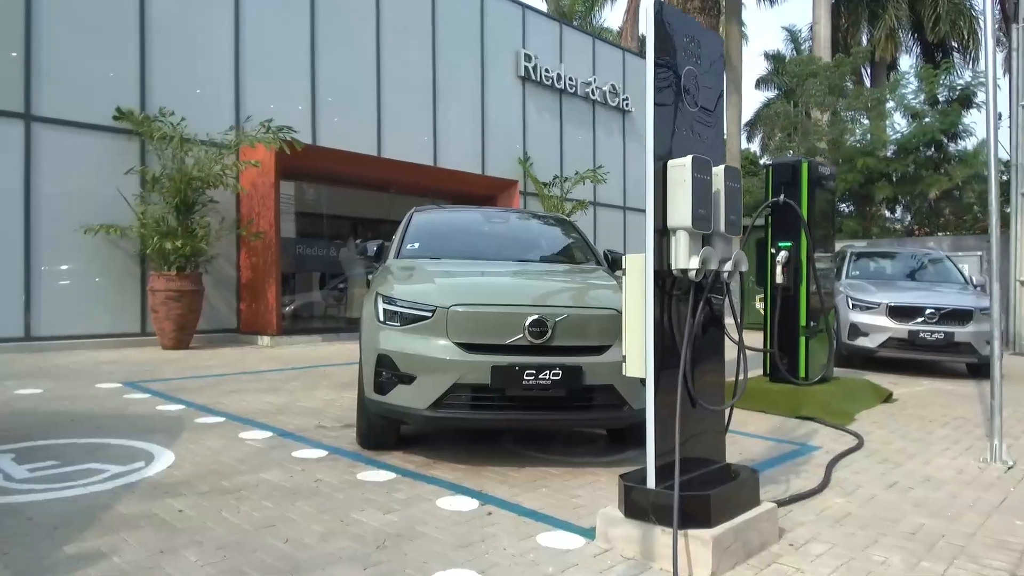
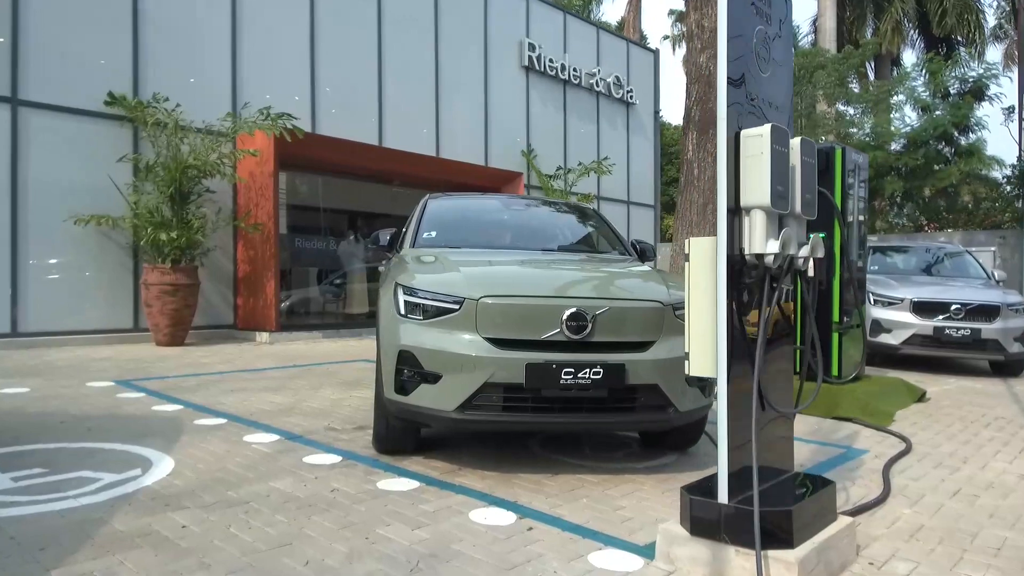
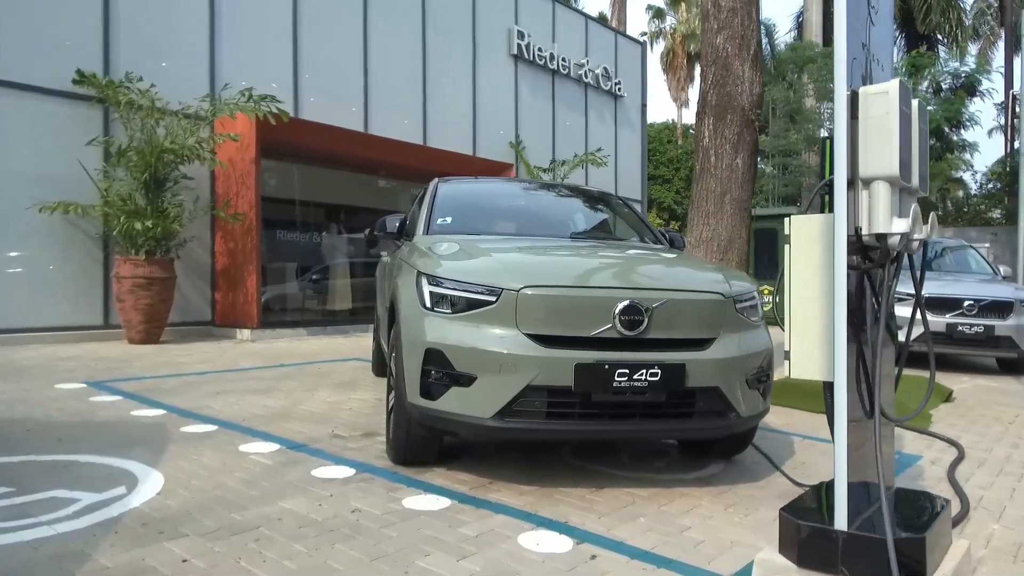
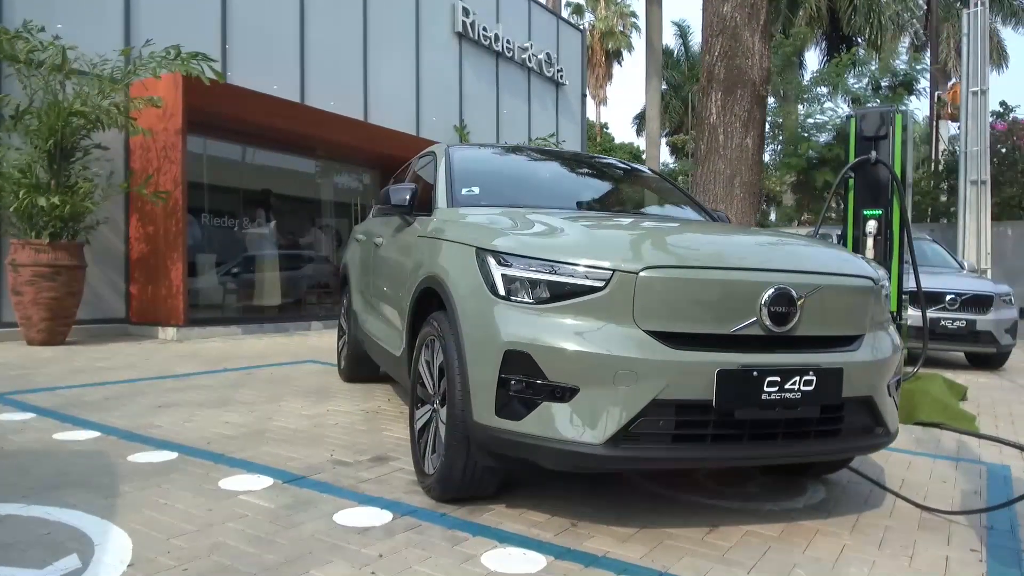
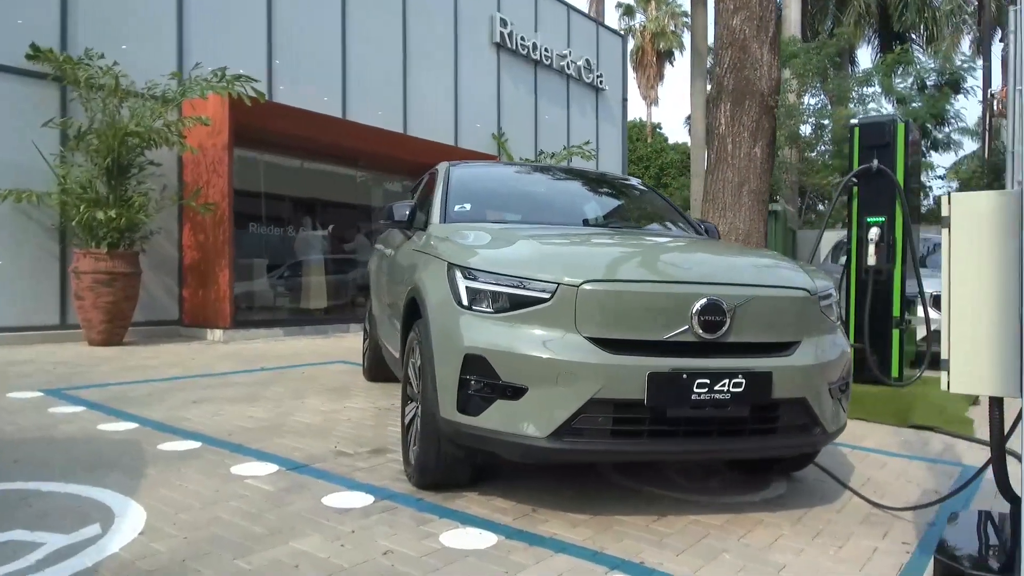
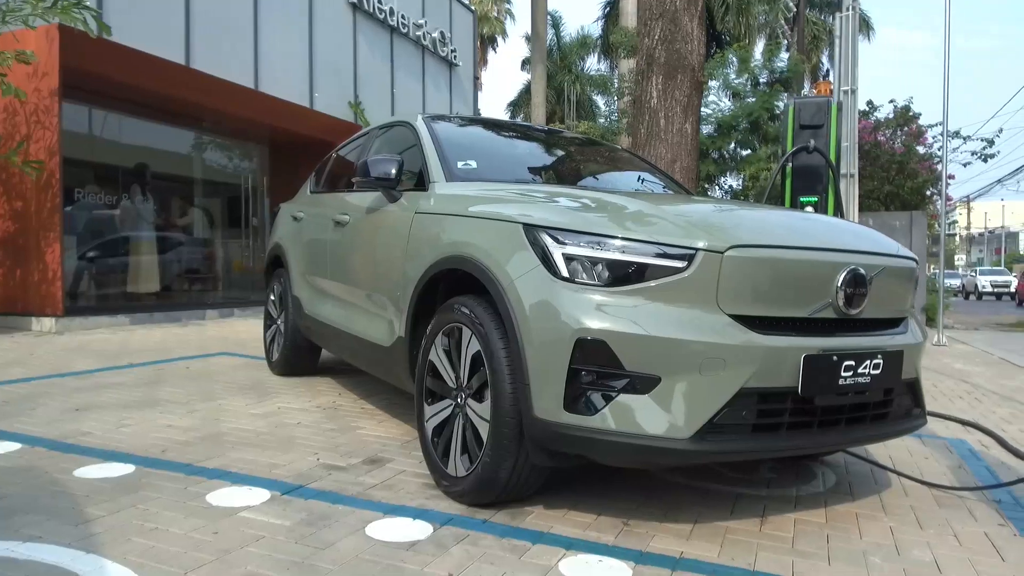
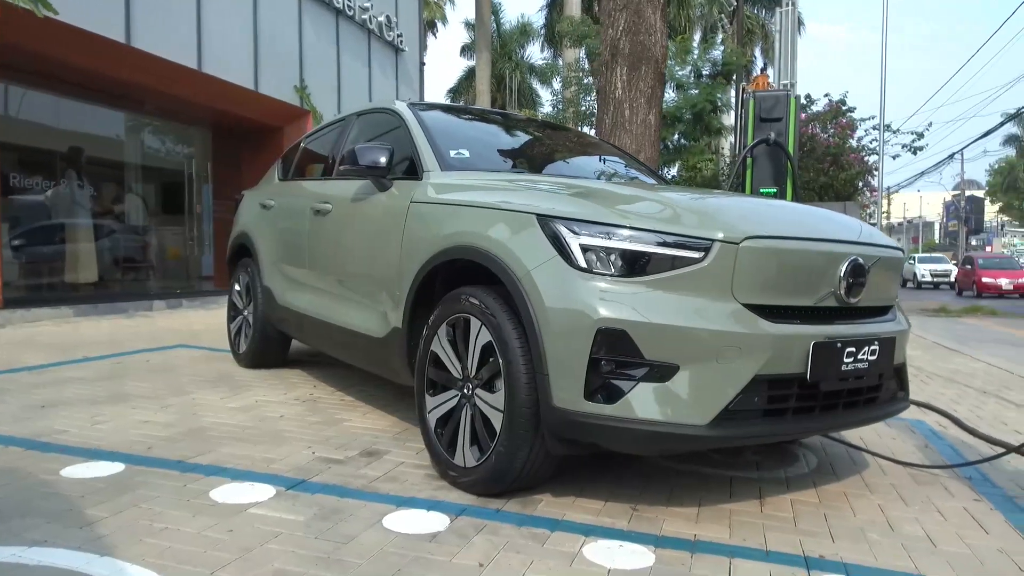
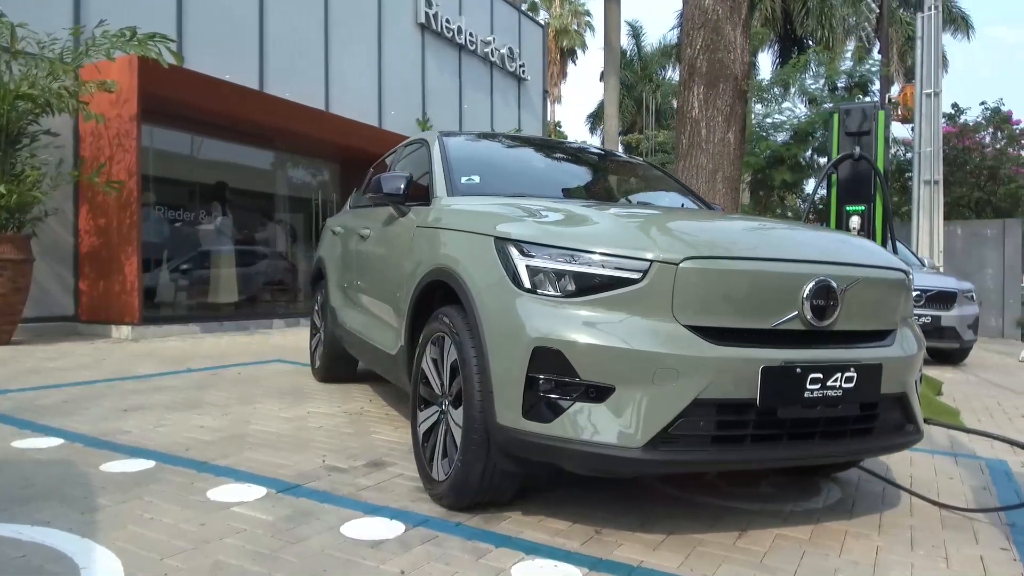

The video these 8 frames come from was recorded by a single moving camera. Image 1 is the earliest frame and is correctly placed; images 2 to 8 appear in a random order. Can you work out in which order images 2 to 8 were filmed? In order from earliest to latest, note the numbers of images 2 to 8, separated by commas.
2, 3, 5, 4, 8, 6, 7
